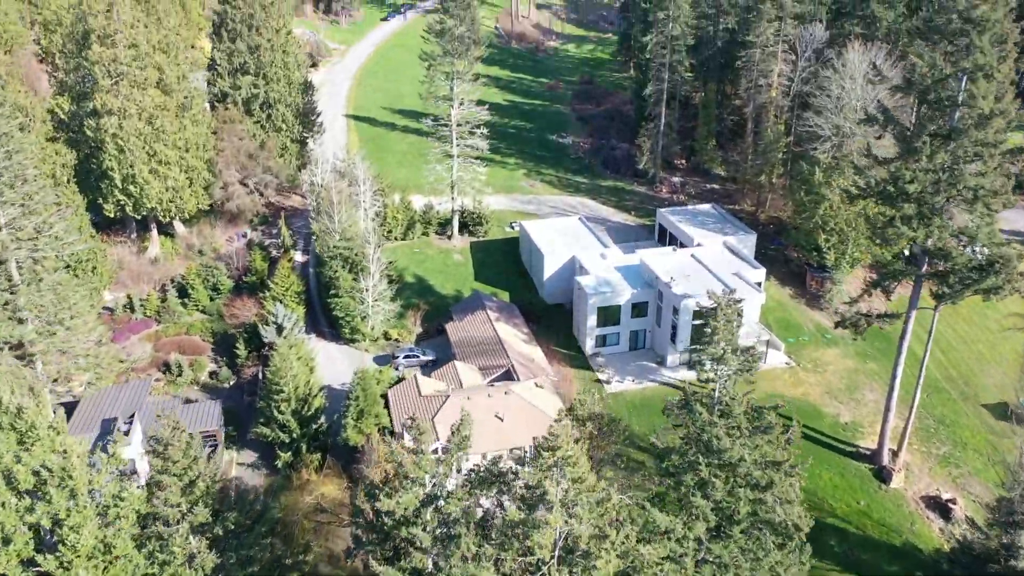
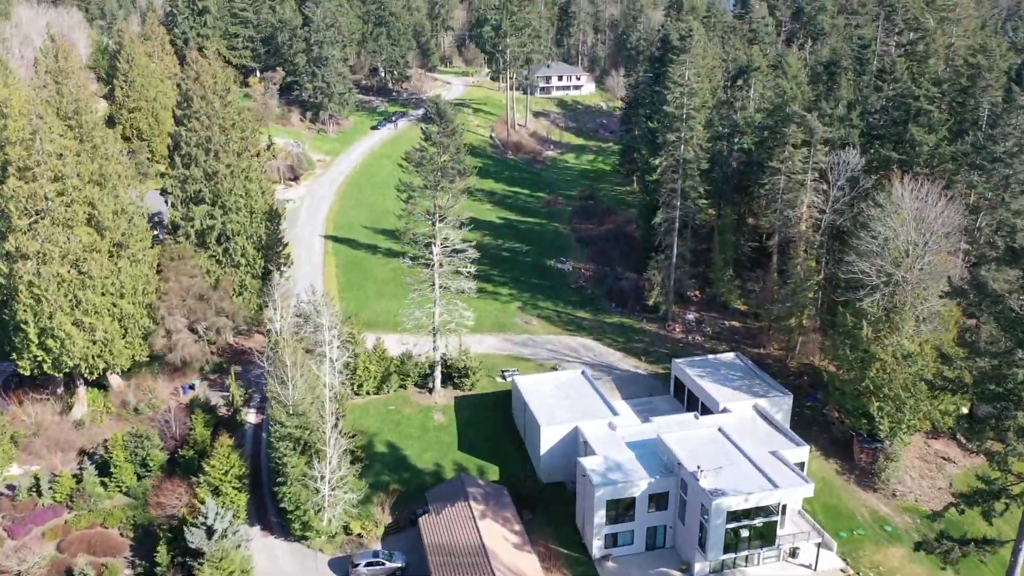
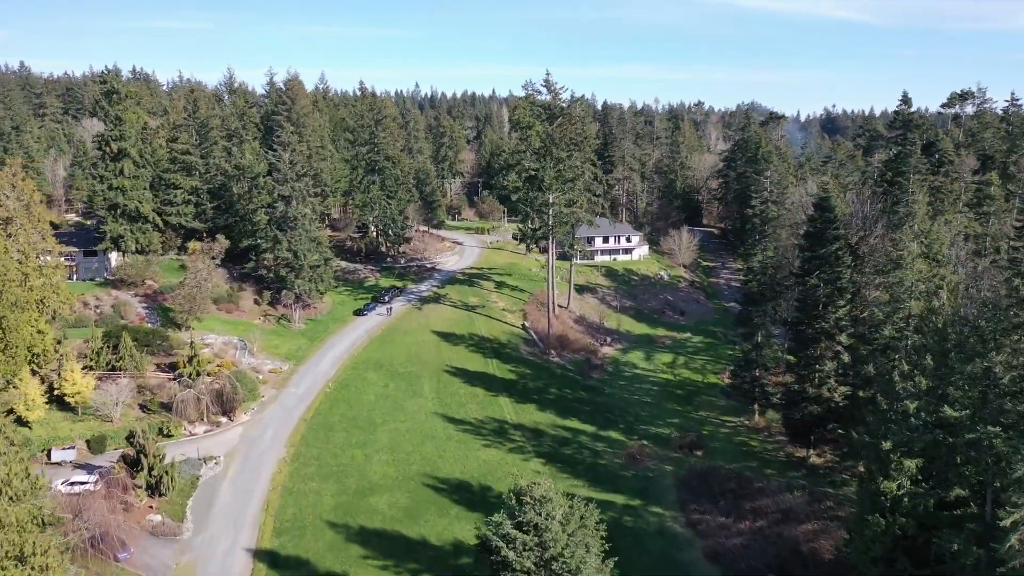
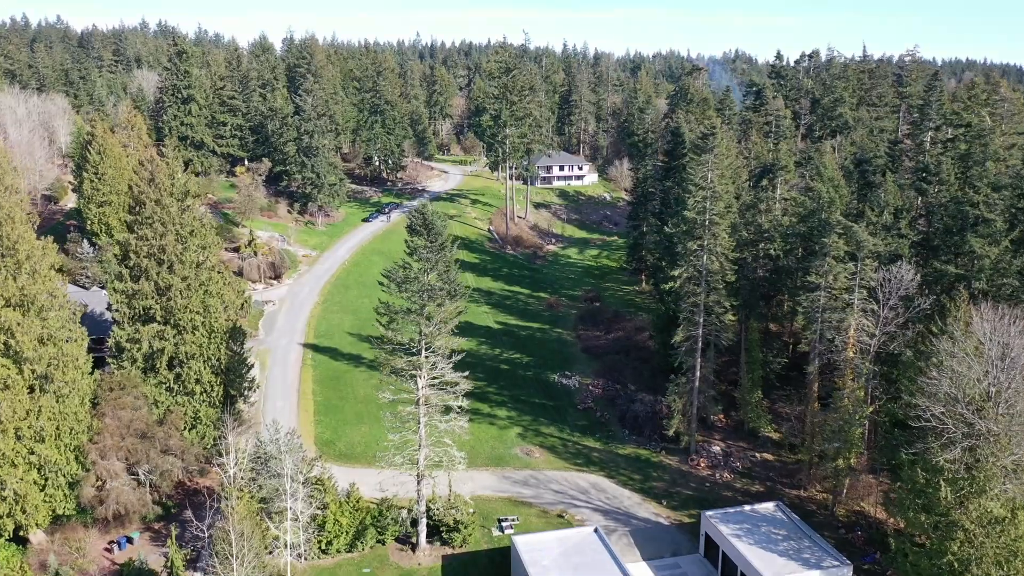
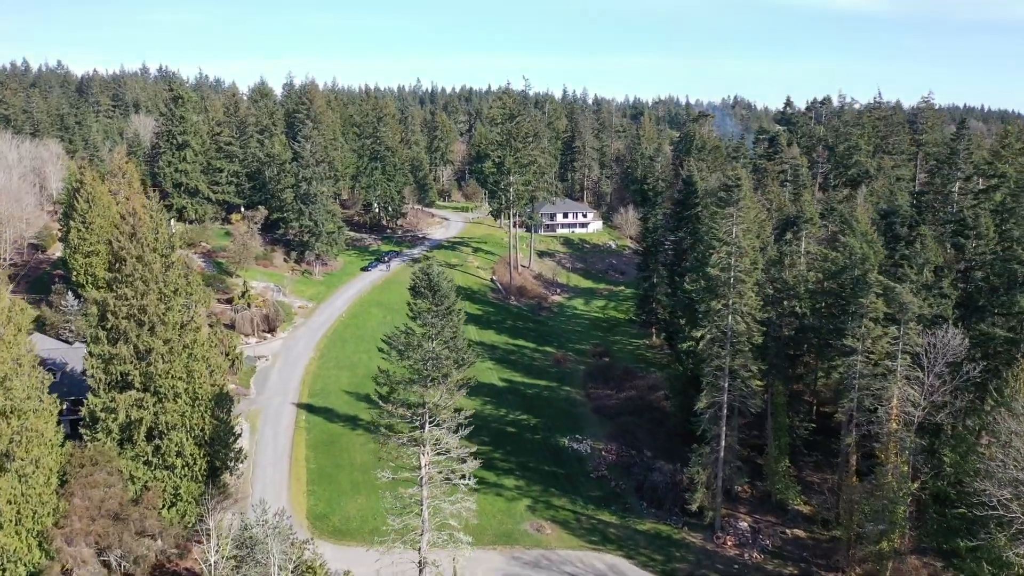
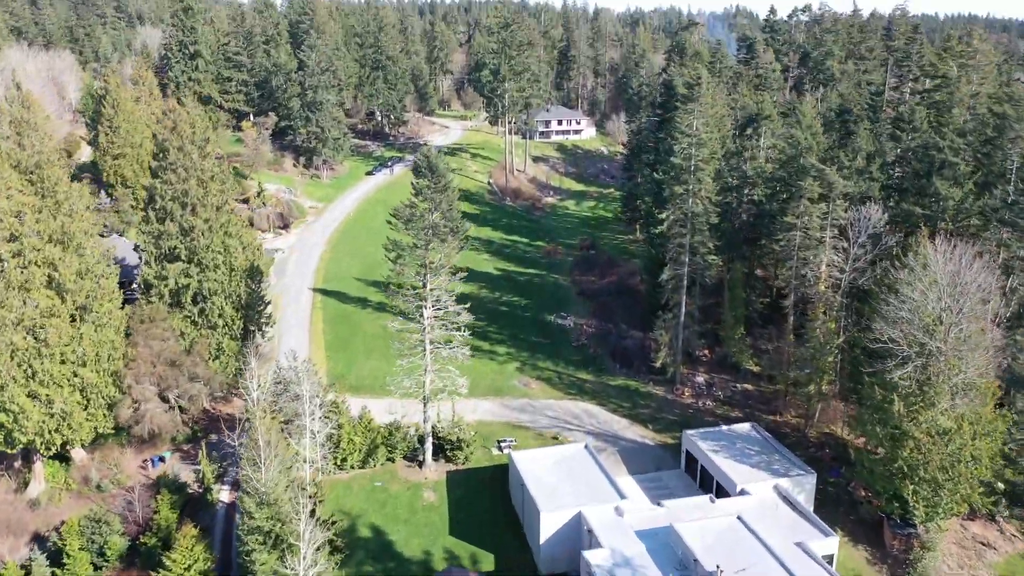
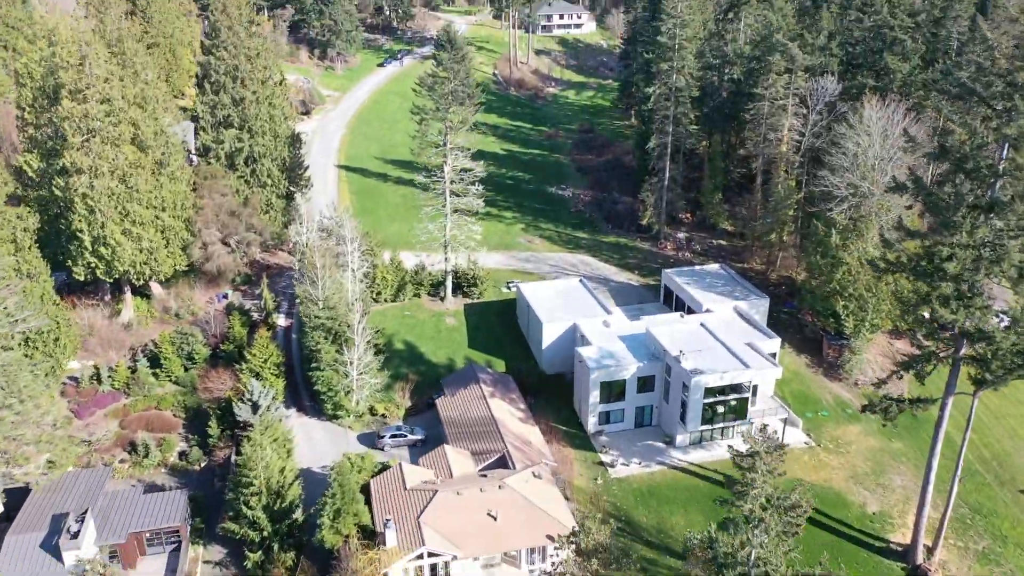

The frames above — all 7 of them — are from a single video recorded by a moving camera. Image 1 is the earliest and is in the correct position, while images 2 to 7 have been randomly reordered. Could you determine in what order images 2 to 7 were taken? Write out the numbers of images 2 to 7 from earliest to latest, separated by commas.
7, 2, 6, 4, 5, 3
